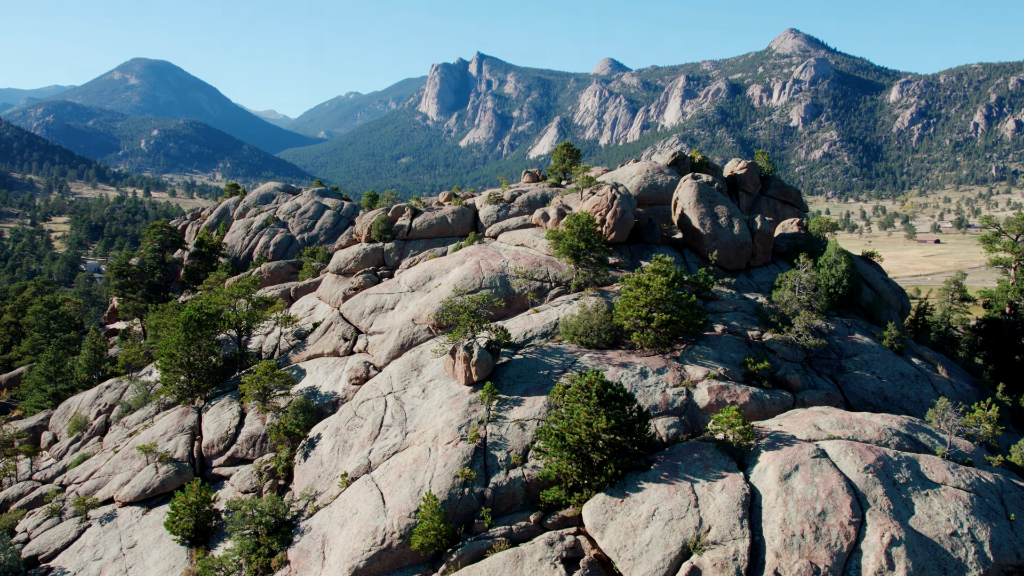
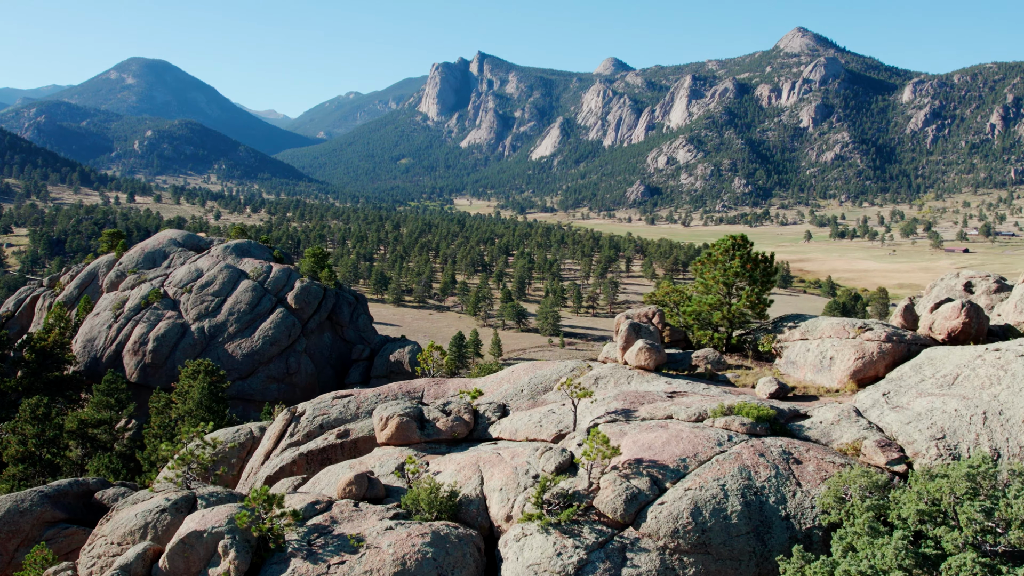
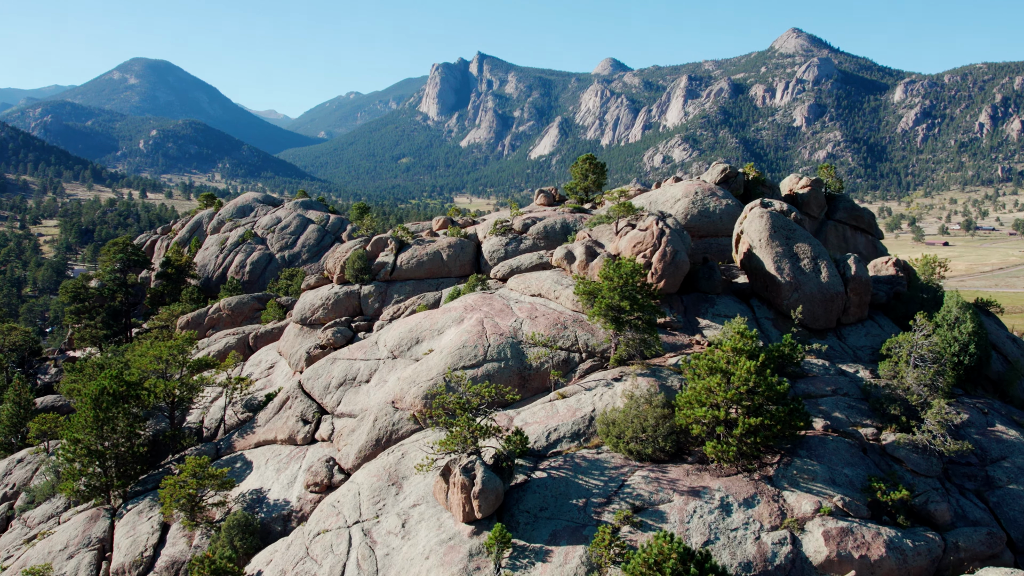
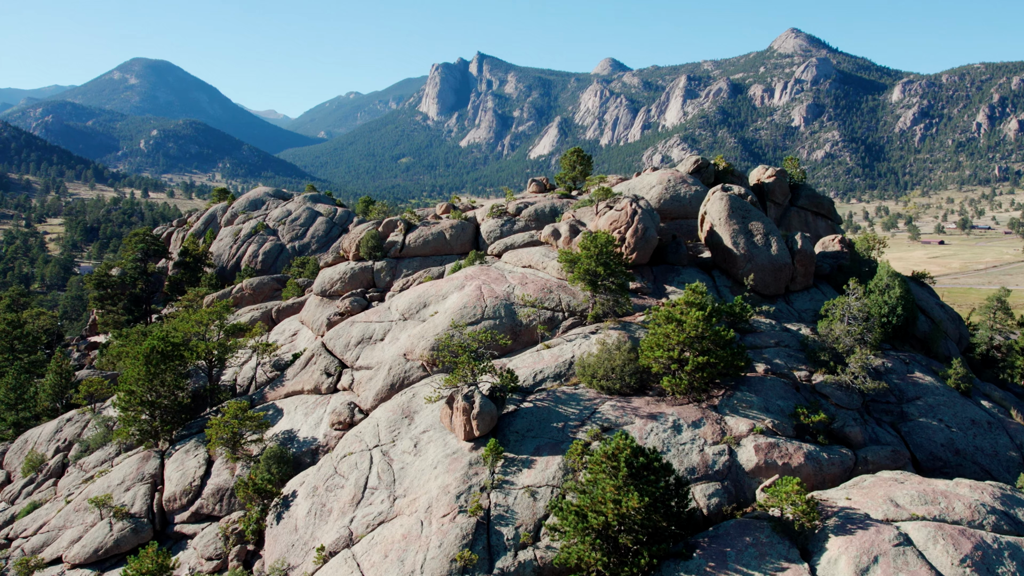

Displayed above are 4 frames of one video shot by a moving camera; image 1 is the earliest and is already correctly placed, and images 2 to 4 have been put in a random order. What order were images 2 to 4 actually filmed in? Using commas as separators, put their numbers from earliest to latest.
4, 3, 2
